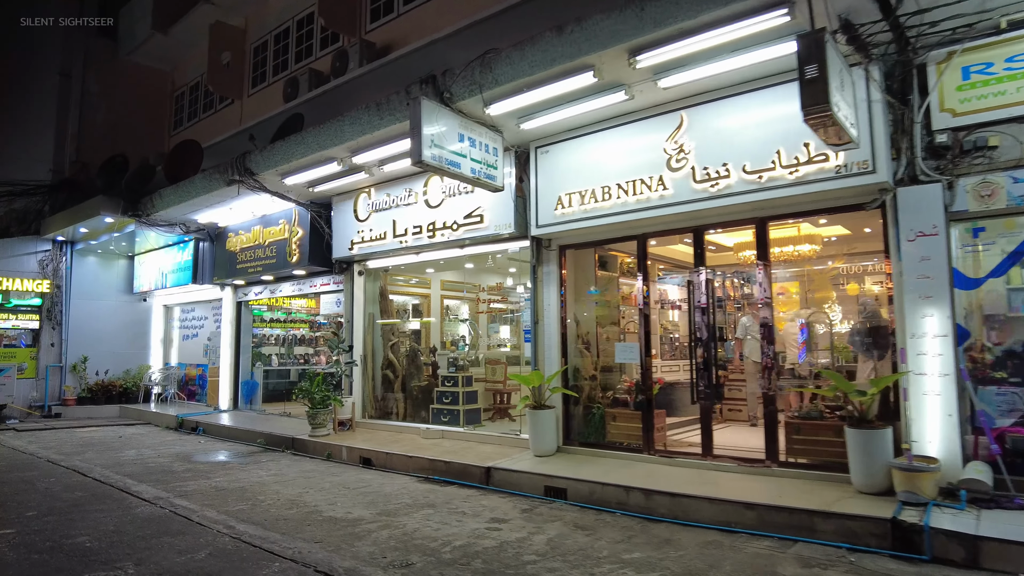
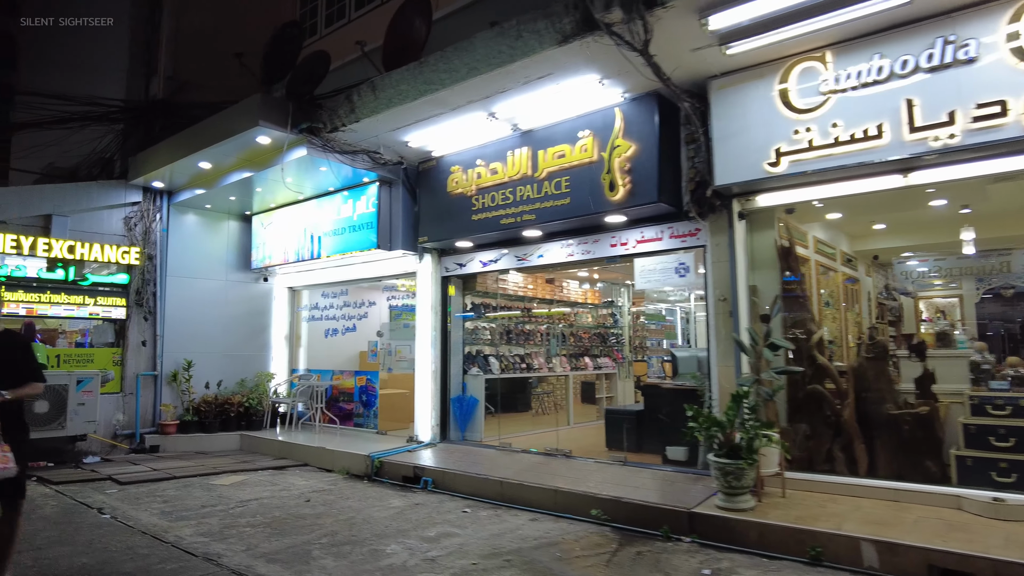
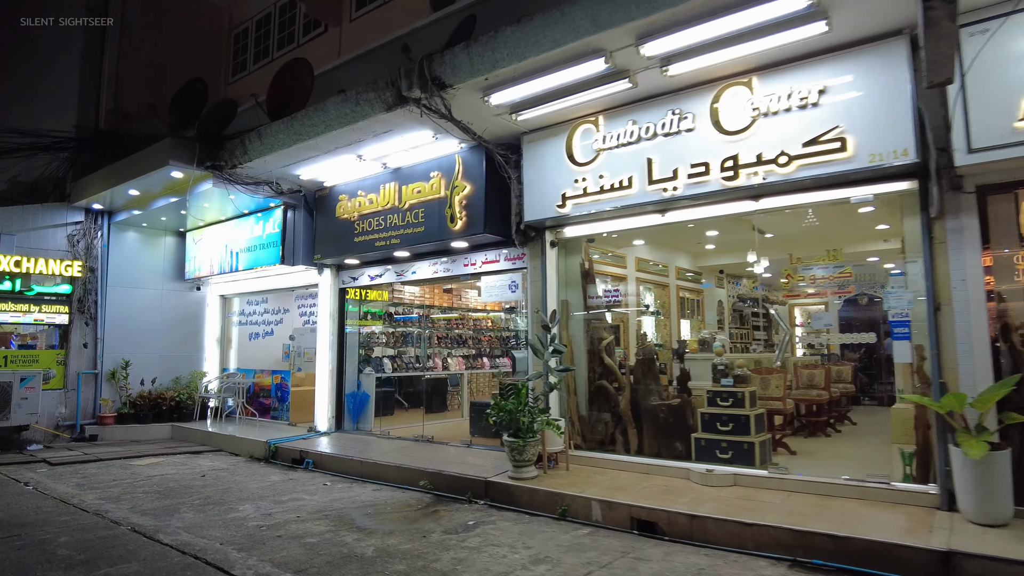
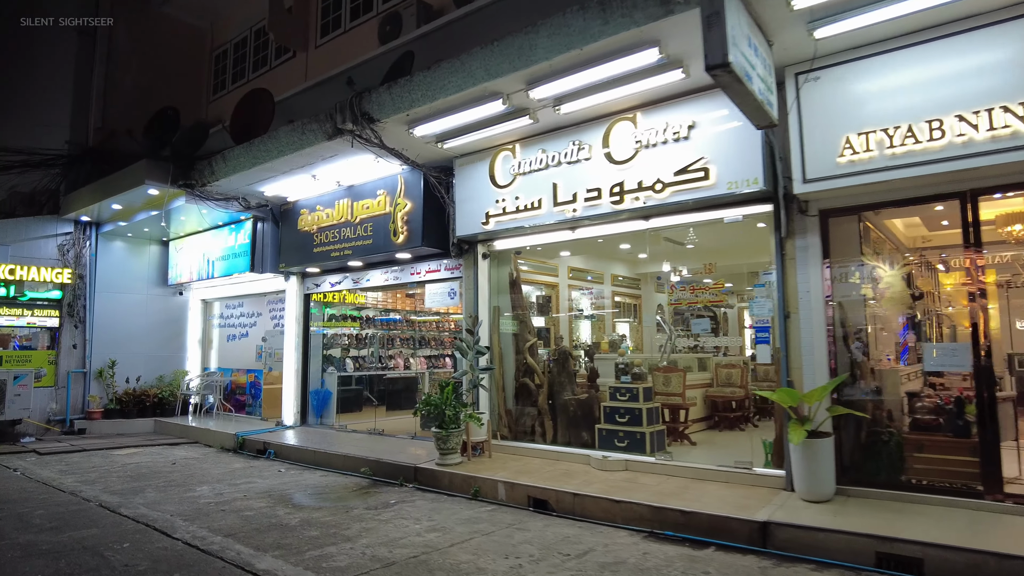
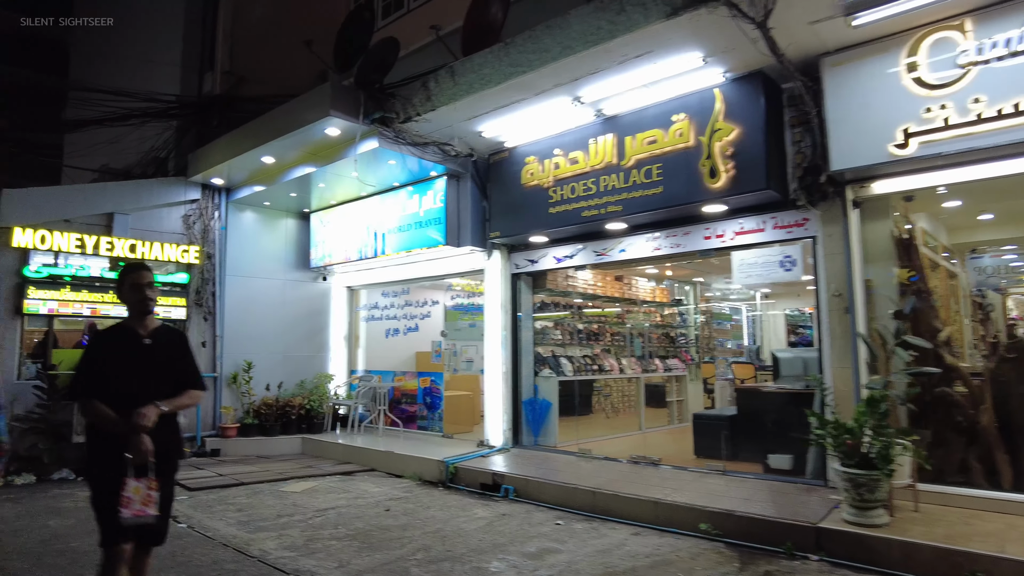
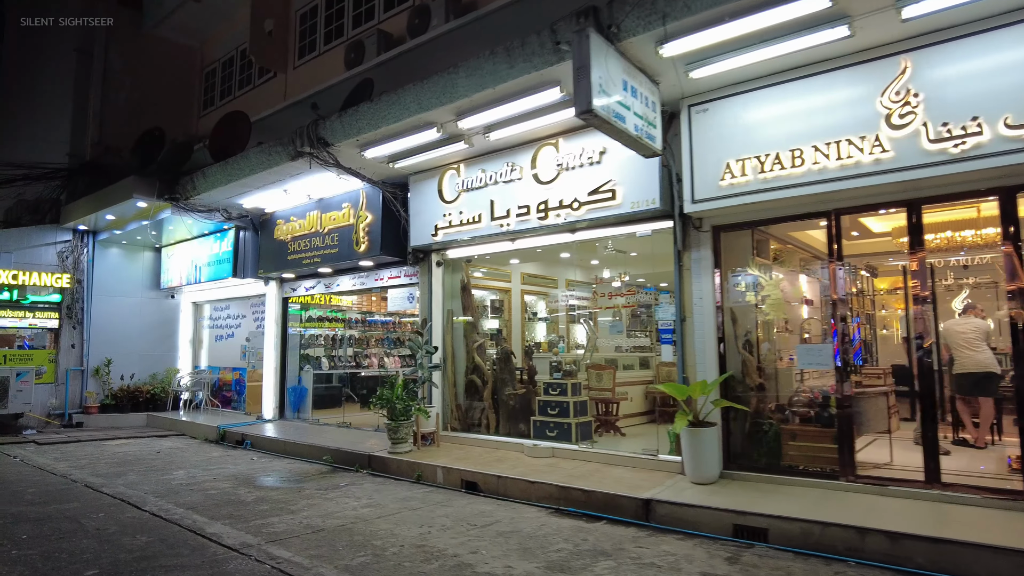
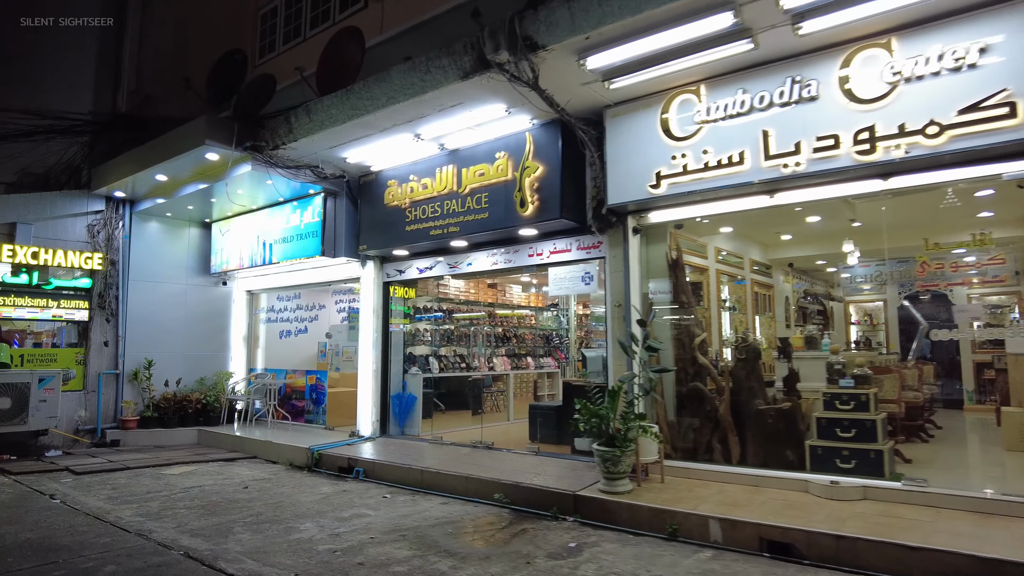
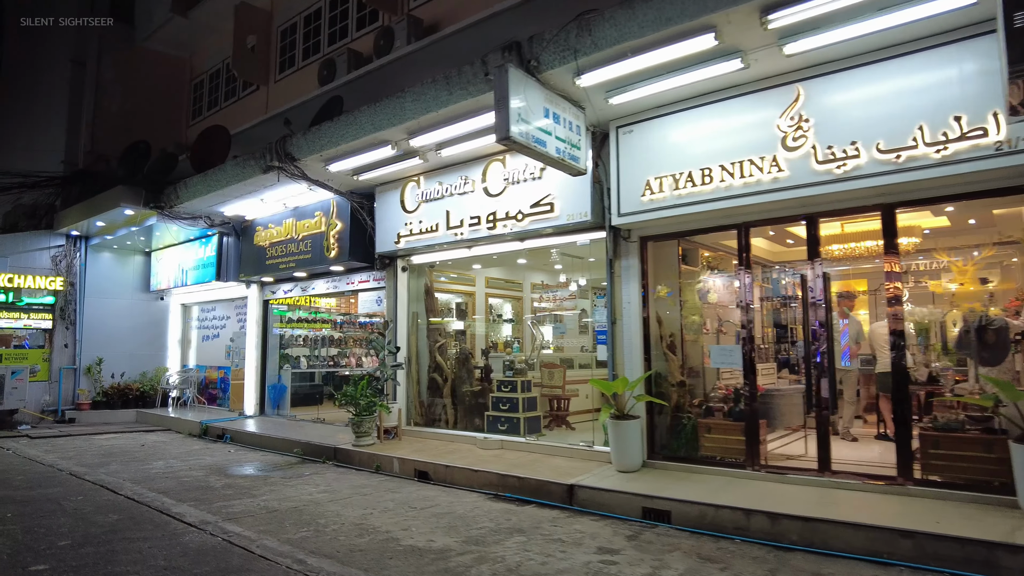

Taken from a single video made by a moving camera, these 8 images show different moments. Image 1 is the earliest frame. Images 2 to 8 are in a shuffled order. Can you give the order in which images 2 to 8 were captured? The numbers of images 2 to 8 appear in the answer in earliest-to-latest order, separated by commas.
8, 6, 4, 3, 7, 2, 5
